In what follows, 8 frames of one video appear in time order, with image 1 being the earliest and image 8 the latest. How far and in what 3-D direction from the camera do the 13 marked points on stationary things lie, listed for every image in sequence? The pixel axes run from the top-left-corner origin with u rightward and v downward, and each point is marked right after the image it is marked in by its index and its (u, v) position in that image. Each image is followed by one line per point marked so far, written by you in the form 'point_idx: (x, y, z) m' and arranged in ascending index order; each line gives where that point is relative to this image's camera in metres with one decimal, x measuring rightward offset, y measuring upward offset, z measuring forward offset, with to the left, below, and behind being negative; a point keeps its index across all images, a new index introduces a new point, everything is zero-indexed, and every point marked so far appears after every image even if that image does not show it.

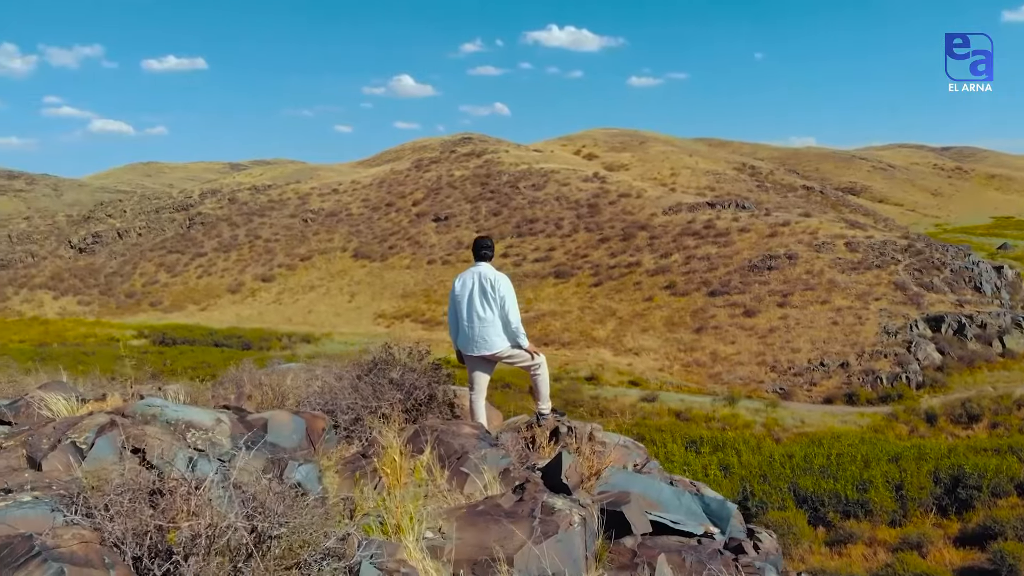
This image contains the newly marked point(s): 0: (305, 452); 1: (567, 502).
0: (-0.8, -0.6, +3.4) m
1: (+0.2, -0.8, +3.1) m
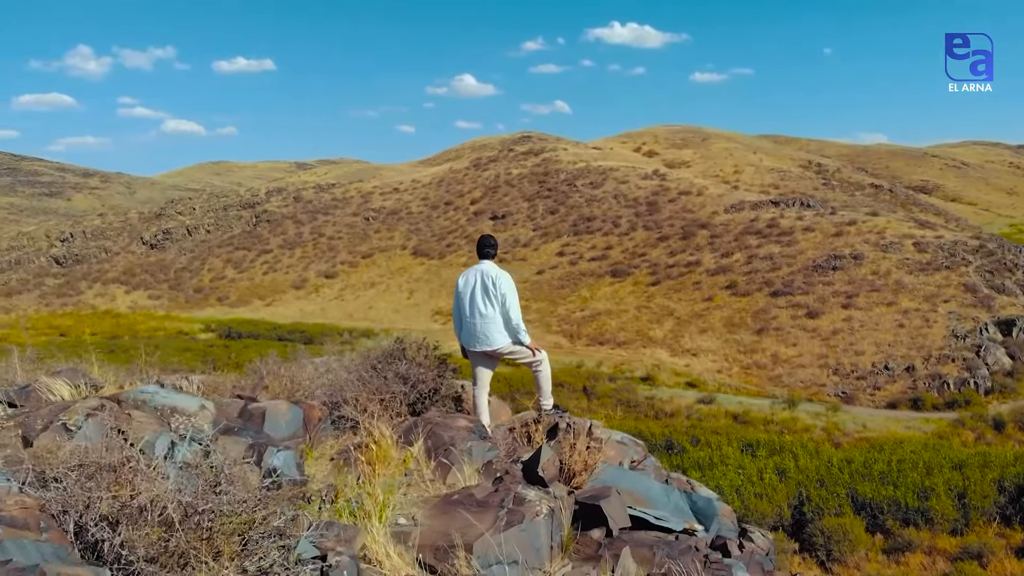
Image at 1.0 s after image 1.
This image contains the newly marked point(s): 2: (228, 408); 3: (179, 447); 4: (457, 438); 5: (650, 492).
0: (-0.9, -0.6, +3.5) m
1: (+0.1, -0.7, +3.1) m
2: (-1.2, -0.6, +3.7) m
3: (-1.1, -0.5, +2.7) m
4: (-0.2, -0.6, +3.7) m
5: (+0.6, -0.9, +3.8) m
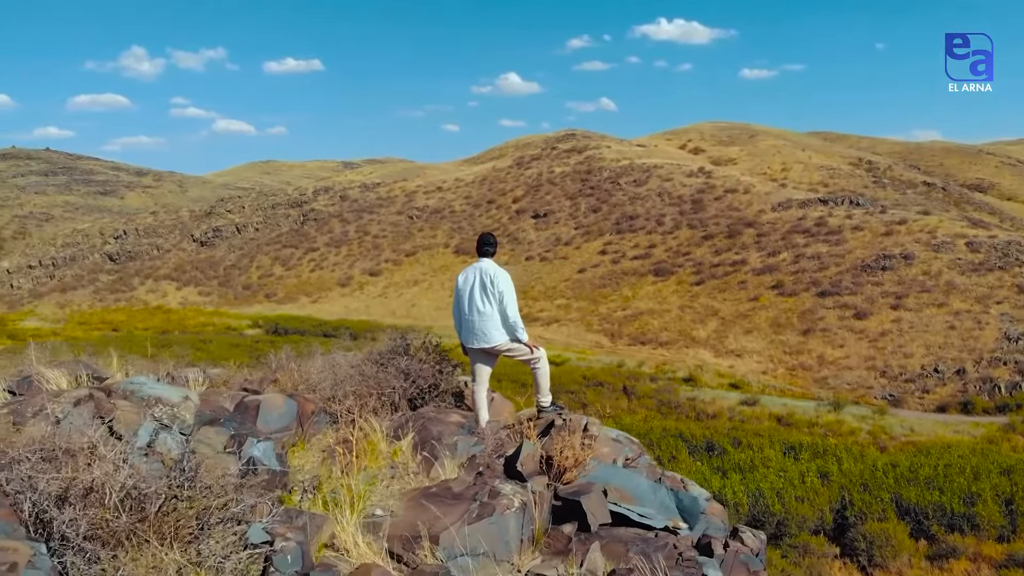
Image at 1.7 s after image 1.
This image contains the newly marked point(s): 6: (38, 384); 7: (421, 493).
0: (-1.0, -0.6, +3.6) m
1: (0.0, -0.7, +3.2) m
2: (-1.3, -0.5, +3.8) m
3: (-1.2, -0.5, +2.8) m
4: (-0.3, -0.6, +3.8) m
5: (+0.6, -0.9, +3.8) m
6: (-1.8, -0.4, +3.4) m
7: (-0.3, -0.7, +3.1) m
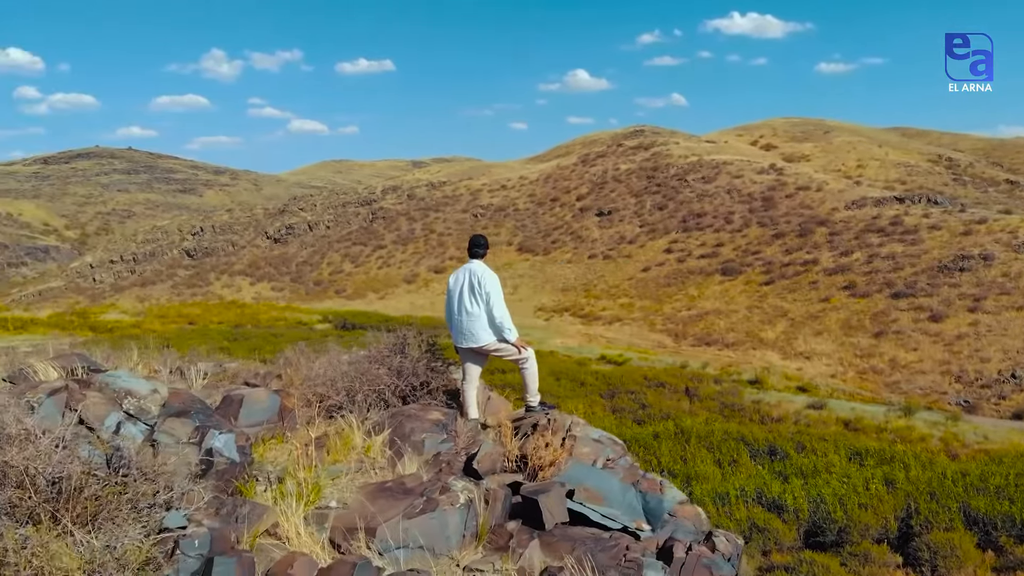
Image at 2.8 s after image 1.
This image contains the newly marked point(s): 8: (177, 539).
0: (-1.1, -0.6, +3.8) m
1: (-0.2, -0.7, +3.3) m
2: (-1.4, -0.5, +4.0) m
3: (-1.4, -0.5, +3.0) m
4: (-0.4, -0.6, +3.9) m
5: (+0.4, -0.9, +3.8) m
6: (-2.0, -0.4, +3.6) m
7: (-0.5, -0.7, +3.3) m
8: (-0.9, -0.7, +2.3) m
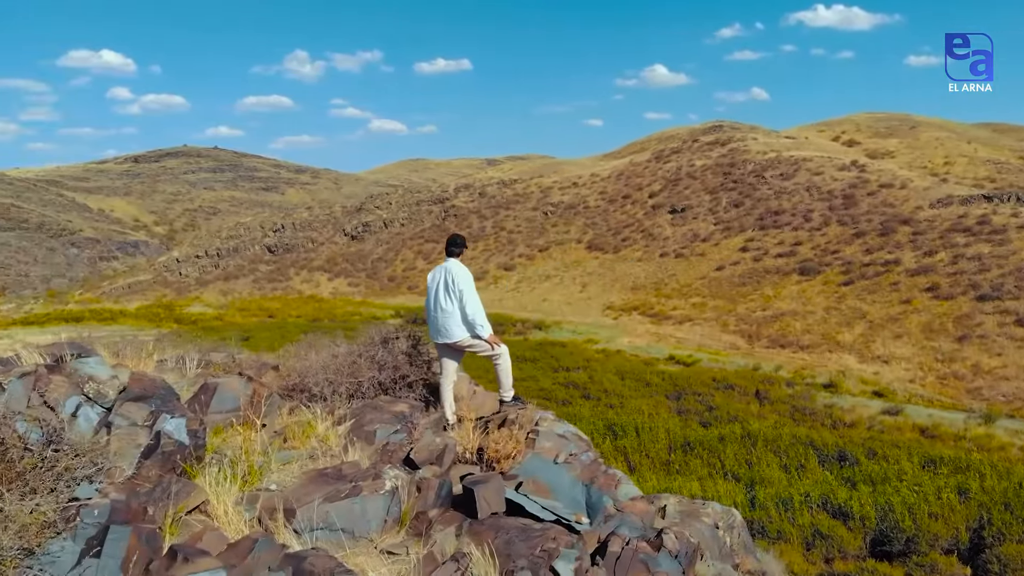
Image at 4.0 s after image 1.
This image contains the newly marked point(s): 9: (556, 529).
0: (-1.3, -0.6, +4.0) m
1: (-0.4, -0.7, +3.4) m
2: (-1.6, -0.5, +4.3) m
3: (-1.6, -0.5, +3.3) m
4: (-0.6, -0.6, +4.1) m
5: (+0.2, -0.9, +3.9) m
6: (-2.2, -0.3, +3.9) m
7: (-0.8, -0.7, +3.4) m
8: (-1.3, -0.6, +2.5) m
9: (+0.2, -1.0, +3.5) m
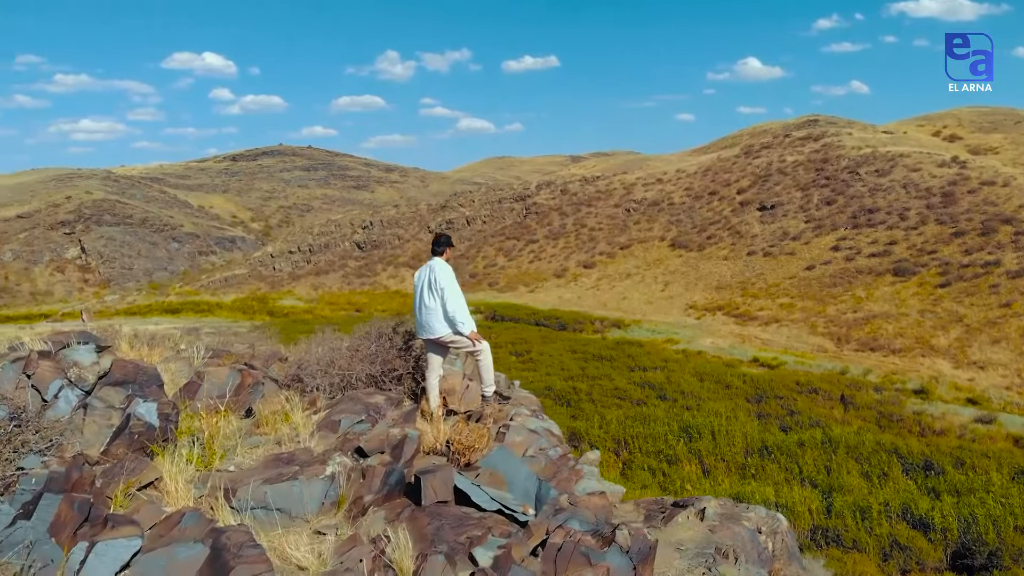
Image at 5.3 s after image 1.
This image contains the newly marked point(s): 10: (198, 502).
0: (-1.5, -0.6, +4.3) m
1: (-0.7, -0.7, +3.6) m
2: (-1.7, -0.5, +4.6) m
3: (-1.9, -0.4, +3.6) m
4: (-0.8, -0.6, +4.3) m
5: (0.0, -0.9, +4.1) m
6: (-2.4, -0.3, +4.3) m
7: (-1.0, -0.7, +3.7) m
8: (-1.6, -0.6, +2.8) m
9: (0.0, -1.0, +3.7) m
10: (-1.2, -0.8, +3.2) m
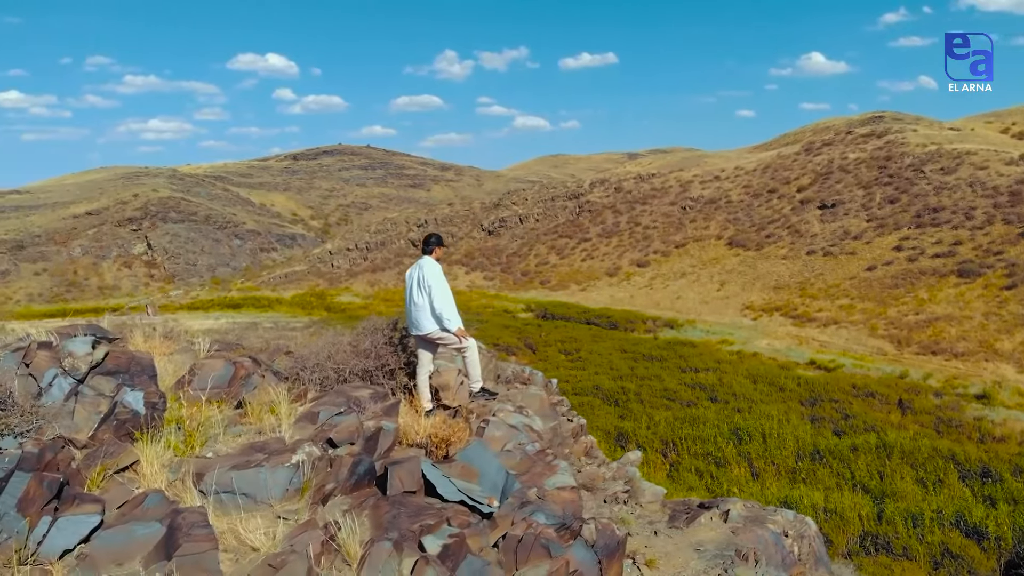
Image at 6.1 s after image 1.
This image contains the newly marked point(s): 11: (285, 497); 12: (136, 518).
0: (-1.6, -0.5, +4.6) m
1: (-0.9, -0.7, +3.8) m
2: (-1.8, -0.5, +4.9) m
3: (-2.1, -0.4, +3.9) m
4: (-0.9, -0.6, +4.5) m
5: (-0.1, -0.9, +4.2) m
6: (-2.5, -0.3, +4.6) m
7: (-1.2, -0.7, +3.9) m
8: (-1.8, -0.6, +3.0) m
9: (-0.2, -1.0, +3.8) m
10: (-1.4, -0.8, +3.4) m
11: (-0.9, -0.9, +3.5) m
12: (-1.3, -0.8, +3.0) m
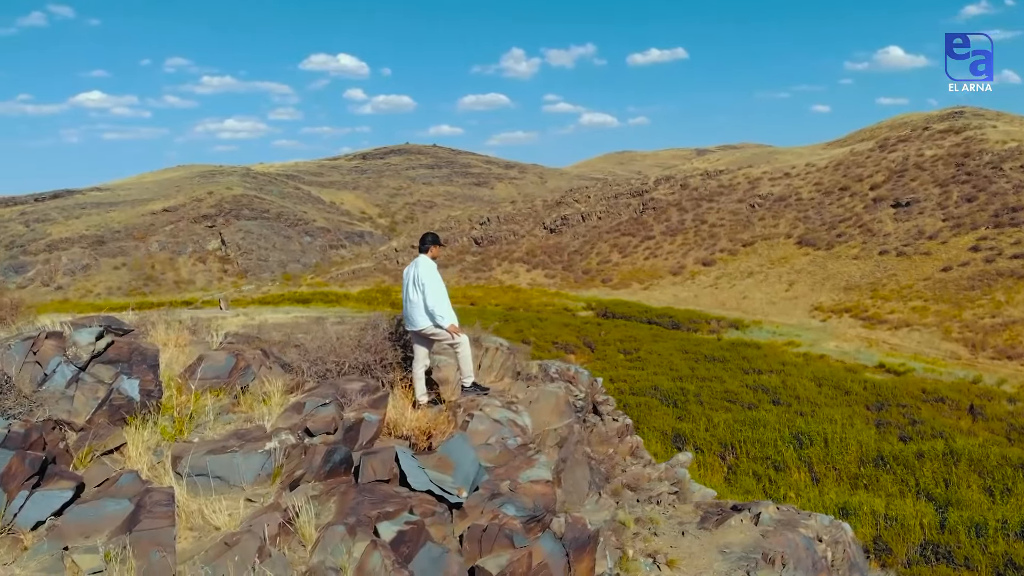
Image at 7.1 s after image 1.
0: (-1.7, -0.5, +4.8) m
1: (-1.0, -0.7, +4.0) m
2: (-1.9, -0.4, +5.1) m
3: (-2.2, -0.4, +4.2) m
4: (-1.0, -0.6, +4.7) m
5: (-0.3, -0.9, +4.4) m
6: (-2.6, -0.2, +4.9) m
7: (-1.3, -0.7, +4.1) m
8: (-2.0, -0.6, +3.3) m
9: (-0.4, -1.0, +3.9) m
10: (-1.6, -0.8, +3.7) m
11: (-1.1, -0.8, +3.7) m
12: (-1.5, -0.8, +3.3) m
